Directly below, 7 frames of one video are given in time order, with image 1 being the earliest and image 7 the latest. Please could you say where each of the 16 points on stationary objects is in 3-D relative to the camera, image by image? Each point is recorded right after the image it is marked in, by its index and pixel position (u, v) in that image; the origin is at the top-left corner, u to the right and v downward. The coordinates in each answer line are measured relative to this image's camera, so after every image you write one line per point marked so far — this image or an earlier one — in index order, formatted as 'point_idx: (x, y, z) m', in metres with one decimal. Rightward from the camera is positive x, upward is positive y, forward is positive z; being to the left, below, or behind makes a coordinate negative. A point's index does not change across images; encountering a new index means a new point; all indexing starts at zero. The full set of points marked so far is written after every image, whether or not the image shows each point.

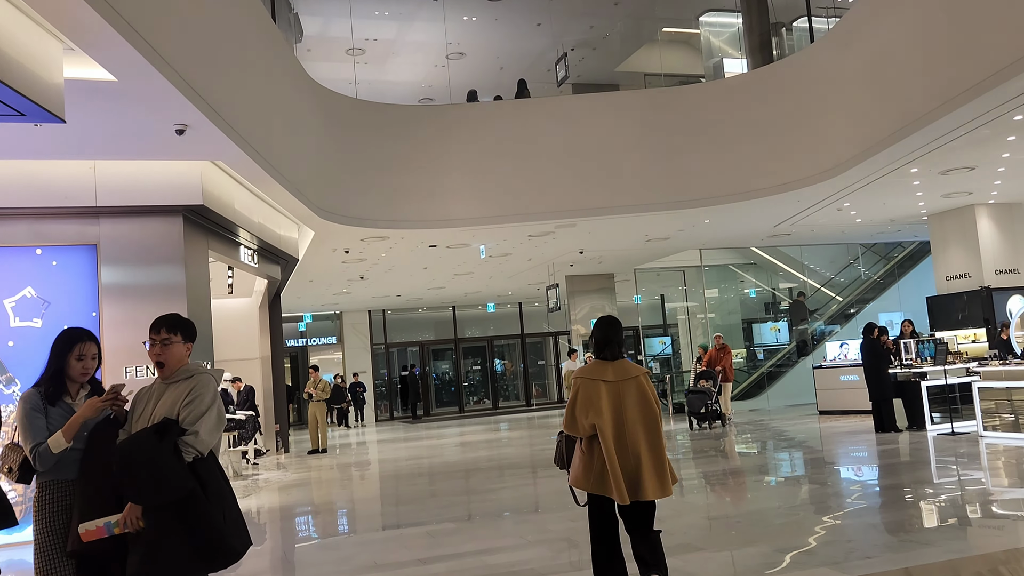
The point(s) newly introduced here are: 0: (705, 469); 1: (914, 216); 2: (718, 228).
0: (+2.1, -2.0, +9.1) m
1: (+6.5, +1.2, +13.3) m
2: (+3.2, +1.0, +13.0) m
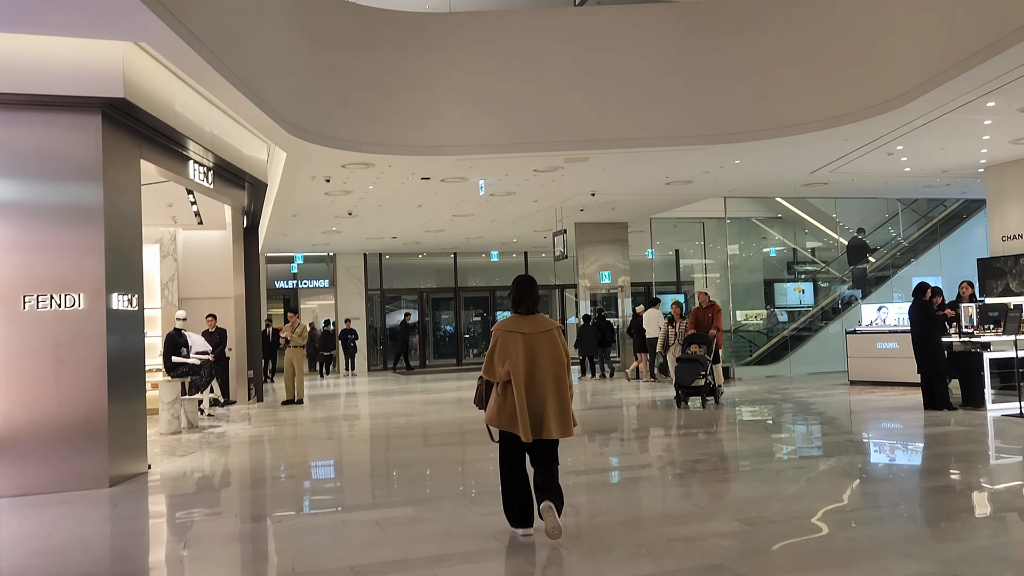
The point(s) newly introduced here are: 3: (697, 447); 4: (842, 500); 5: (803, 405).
0: (+2.0, -1.5, +7.8) m
1: (+6.6, +1.7, +11.8) m
2: (+3.3, +1.6, +11.5) m
3: (+1.7, -1.5, +7.6) m
4: (+2.1, -1.3, +5.2) m
5: (+3.8, -1.5, +10.6) m
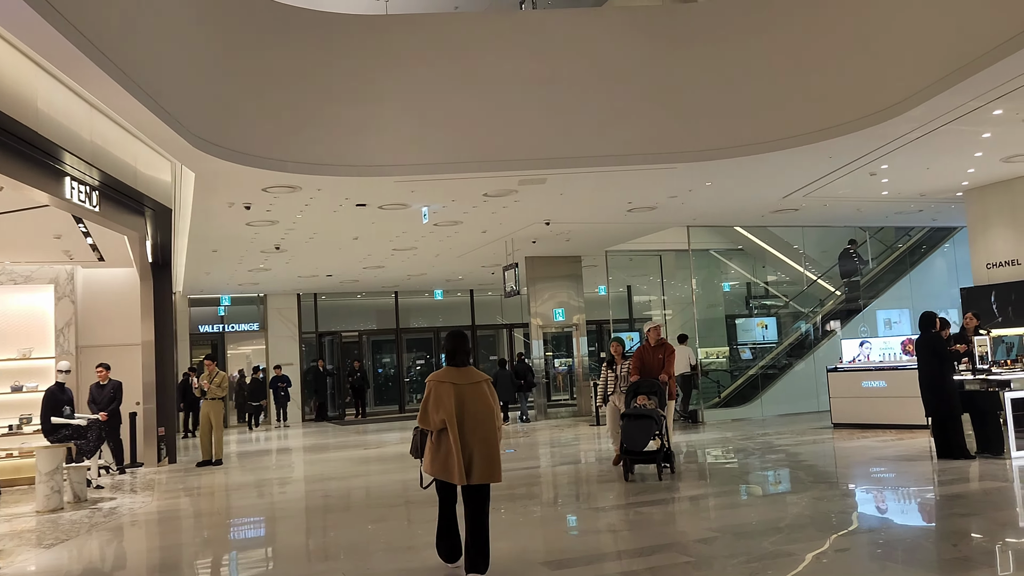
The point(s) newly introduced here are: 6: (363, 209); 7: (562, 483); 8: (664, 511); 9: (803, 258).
0: (+1.7, -1.8, +6.5) m
1: (+5.9, +1.3, +11.0) m
2: (+2.6, +1.2, +10.5) m
3: (+1.4, -1.8, +6.4) m
4: (+1.9, -1.5, +4.0) m
5: (+3.2, -1.9, +9.5) m
6: (-1.9, +1.0, +10.2) m
7: (+0.5, -2.0, +8.5) m
8: (+1.2, -1.8, +6.5) m
9: (+5.5, +0.6, +15.5) m
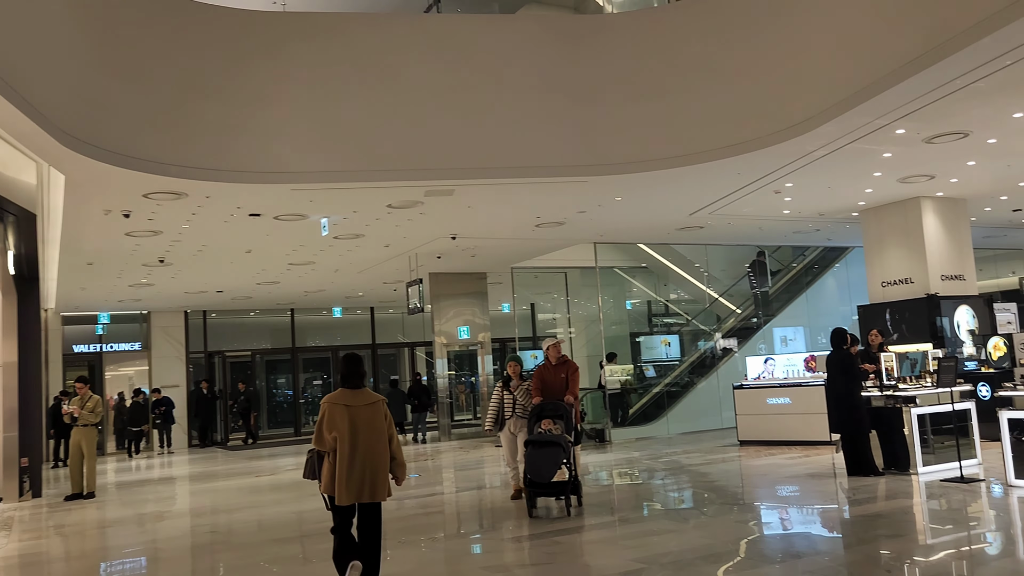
0: (+1.0, -1.9, +6.3) m
1: (+4.6, +1.1, +11.3) m
2: (+1.4, +1.0, +10.4) m
3: (+0.7, -1.9, +6.1) m
4: (+1.5, -1.5, +3.8) m
5: (+2.1, -2.1, +9.4) m
6: (-3.0, +0.8, +9.6) m
7: (-0.4, -2.2, +8.0) m
8: (+0.5, -1.9, +6.2) m
9: (+3.7, +0.2, +15.6) m
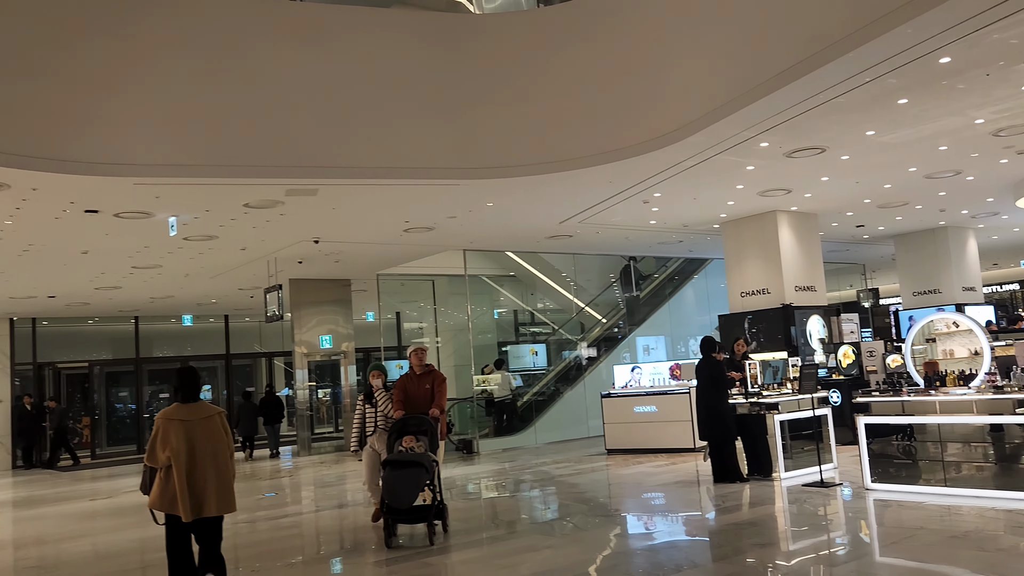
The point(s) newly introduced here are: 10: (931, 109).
0: (0.0, -1.9, +6.0) m
1: (+2.8, +0.9, +11.6) m
2: (-0.2, +0.9, +10.2) m
3: (-0.3, -1.9, +5.8) m
4: (+1.0, -1.6, +3.6) m
5: (+0.6, -2.2, +9.3) m
6: (-4.4, +0.7, +8.6) m
7: (-1.7, -2.2, +7.5) m
8: (-0.4, -1.9, +5.8) m
9: (+1.2, 0.0, +15.7) m
10: (+3.5, +1.5, +6.9) m
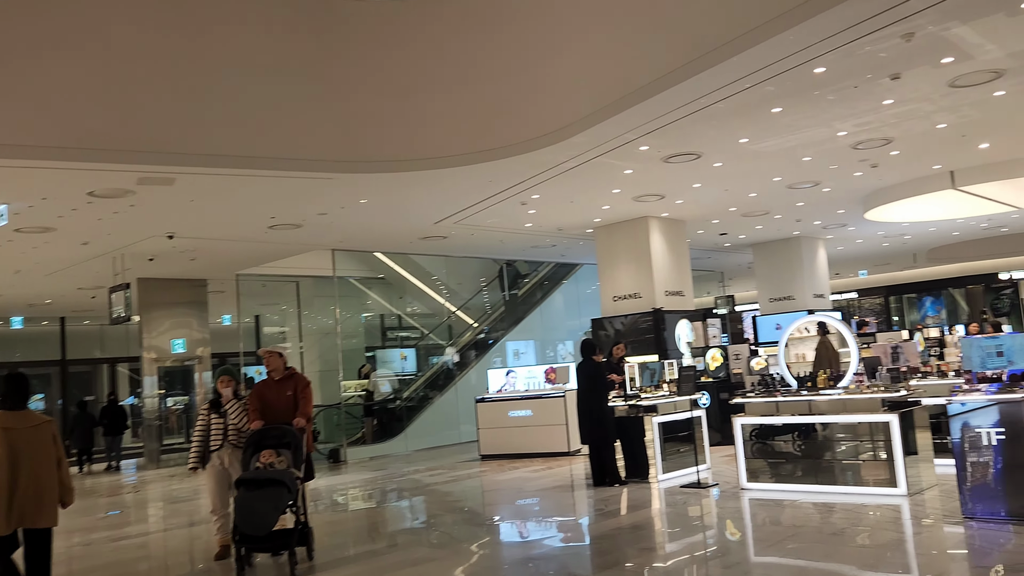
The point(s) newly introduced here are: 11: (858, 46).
0: (-0.9, -1.9, +5.7) m
1: (+1.0, +0.9, +11.7) m
2: (-1.7, +0.9, +9.8) m
3: (-1.1, -1.9, +5.4) m
4: (+0.5, -1.6, +3.5) m
5: (-0.8, -2.2, +9.0) m
6: (-5.6, +0.8, +7.6) m
7: (-2.7, -2.2, +6.9) m
8: (-1.3, -1.9, +5.4) m
9: (-1.3, 0.0, +15.5) m
10: (+2.5, +1.5, +7.1) m
11: (+2.4, +1.6, +5.6) m
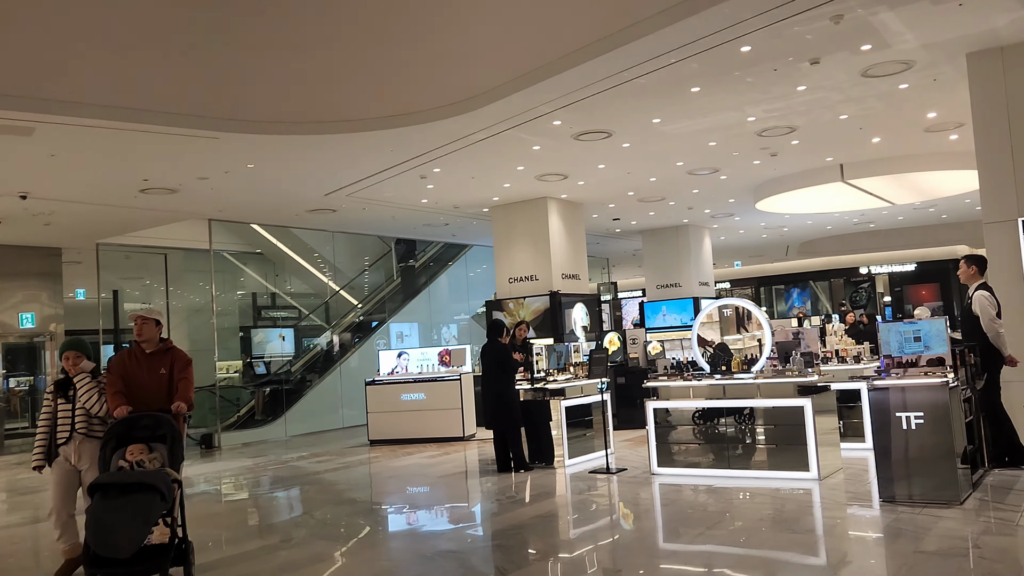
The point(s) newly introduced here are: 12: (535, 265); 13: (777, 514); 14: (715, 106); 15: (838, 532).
0: (-1.4, -1.7, +5.1) m
1: (-0.5, +1.1, +11.3) m
2: (-2.8, +1.2, +9.0) m
3: (-1.6, -1.7, +4.9) m
4: (+0.2, -1.4, +3.2) m
5: (-1.9, -2.0, +8.5) m
6: (-6.3, +1.1, +6.2) m
7: (-3.5, -1.9, +6.1) m
8: (-1.8, -1.7, +4.8) m
9: (-3.3, +0.4, +14.7) m
10: (+1.8, +1.6, +7.1) m
11: (+1.8, +1.8, +5.5) m
12: (+0.3, +0.3, +11.1) m
13: (+1.7, -1.5, +5.4) m
14: (+1.8, +1.6, +7.2) m
15: (+1.9, -1.5, +4.9) m
